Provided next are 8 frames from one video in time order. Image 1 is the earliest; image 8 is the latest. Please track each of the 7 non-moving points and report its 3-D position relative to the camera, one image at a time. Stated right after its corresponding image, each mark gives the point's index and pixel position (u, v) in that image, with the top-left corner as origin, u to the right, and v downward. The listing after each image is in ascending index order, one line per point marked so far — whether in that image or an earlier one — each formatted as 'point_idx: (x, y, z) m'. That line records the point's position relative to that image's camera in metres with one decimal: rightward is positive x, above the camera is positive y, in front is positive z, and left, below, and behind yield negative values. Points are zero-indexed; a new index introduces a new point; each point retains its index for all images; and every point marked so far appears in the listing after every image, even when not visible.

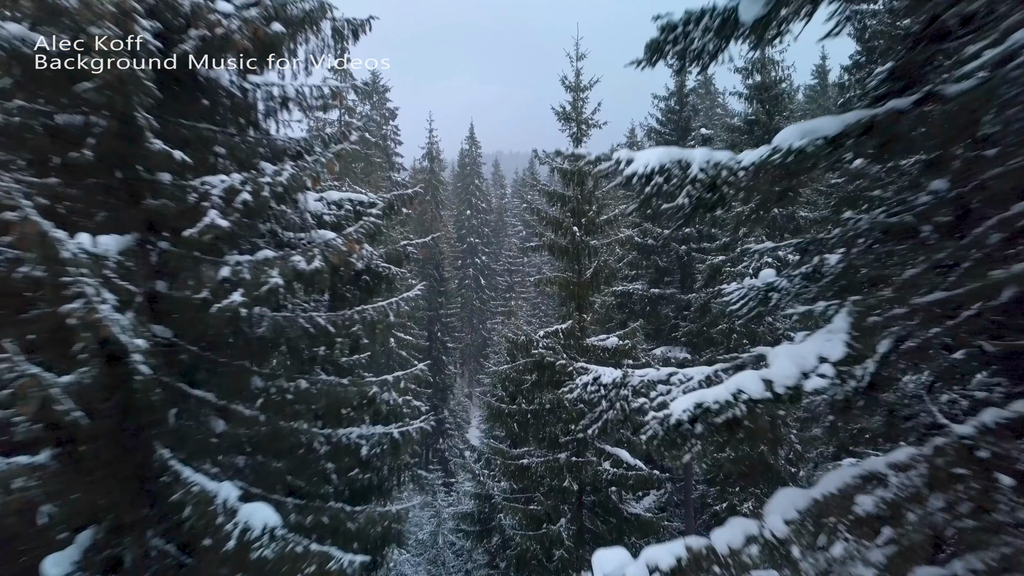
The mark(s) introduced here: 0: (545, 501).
0: (+0.7, -4.8, +11.1) m
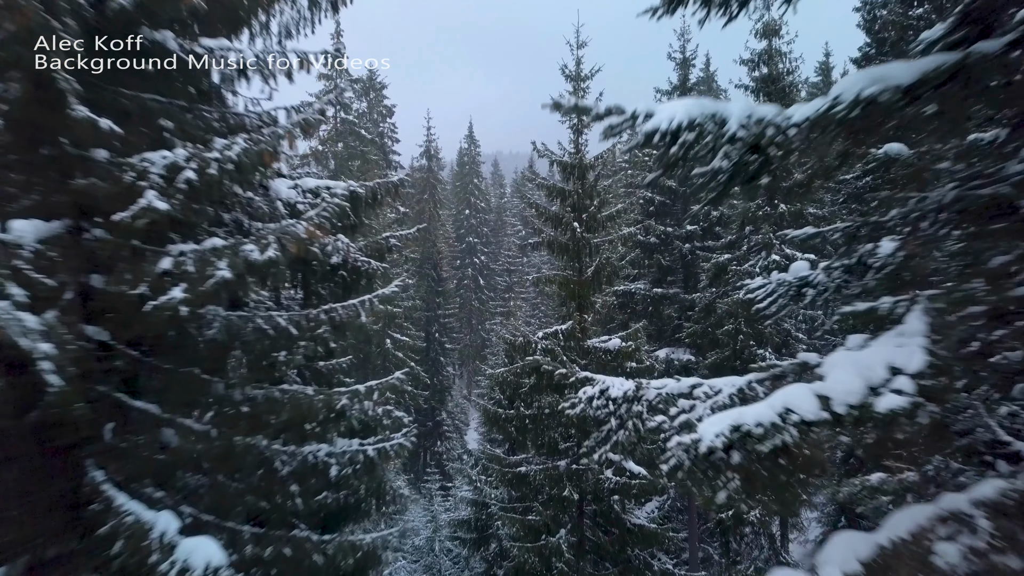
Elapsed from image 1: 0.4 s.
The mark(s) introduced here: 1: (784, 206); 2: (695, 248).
0: (+0.6, -4.8, +10.6) m
1: (+7.6, +2.3, +13.9) m
2: (+6.0, +1.4, +16.3) m
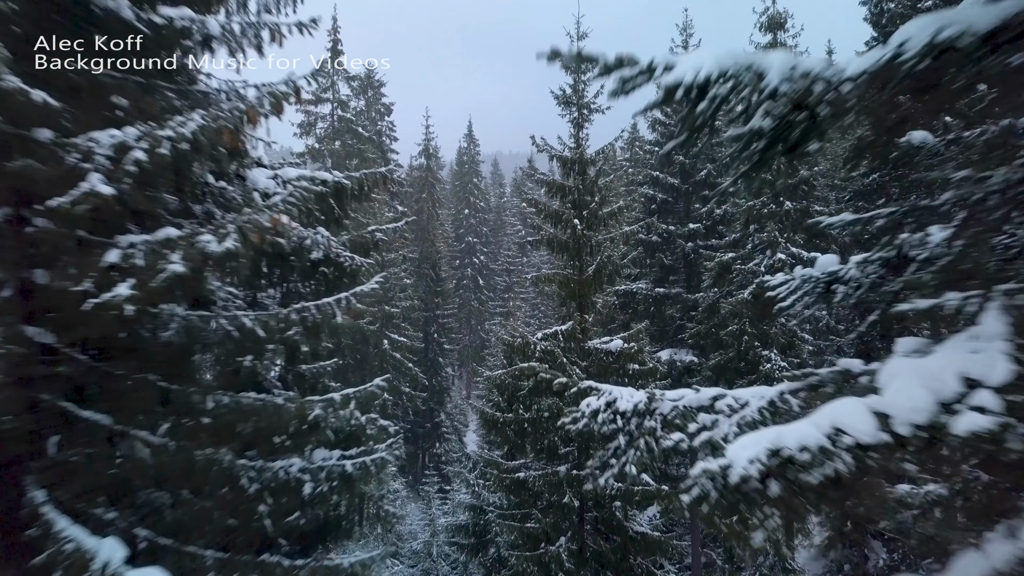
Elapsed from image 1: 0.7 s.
0: (+0.6, -4.7, +10.2) m
1: (+7.6, +2.3, +13.6) m
2: (+6.0, +1.4, +16.0) m
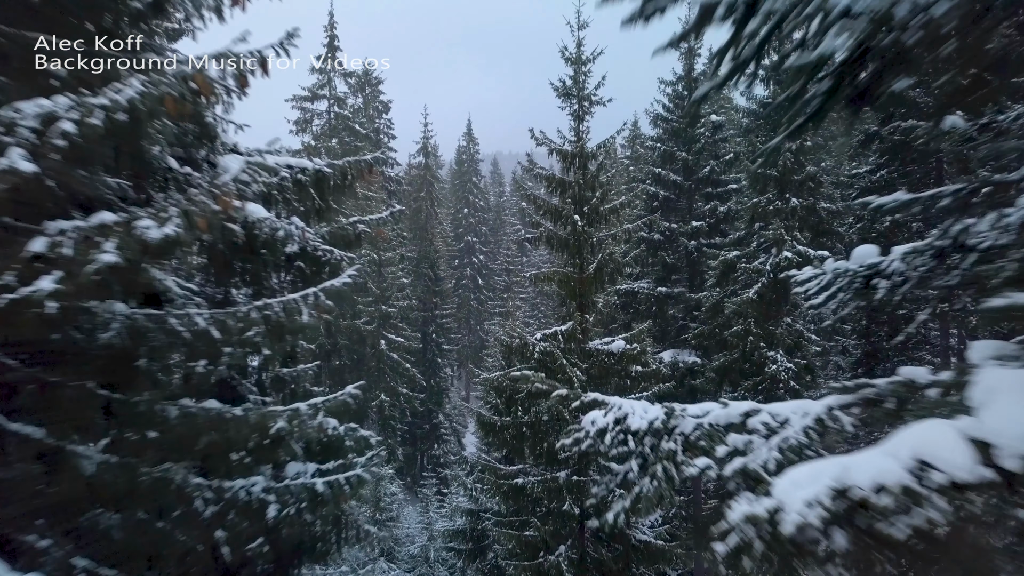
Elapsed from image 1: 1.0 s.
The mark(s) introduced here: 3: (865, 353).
0: (+0.6, -4.7, +9.9) m
1: (+7.6, +2.3, +13.2) m
2: (+6.0, +1.4, +15.6) m
3: (+11.1, -2.1, +15.6) m
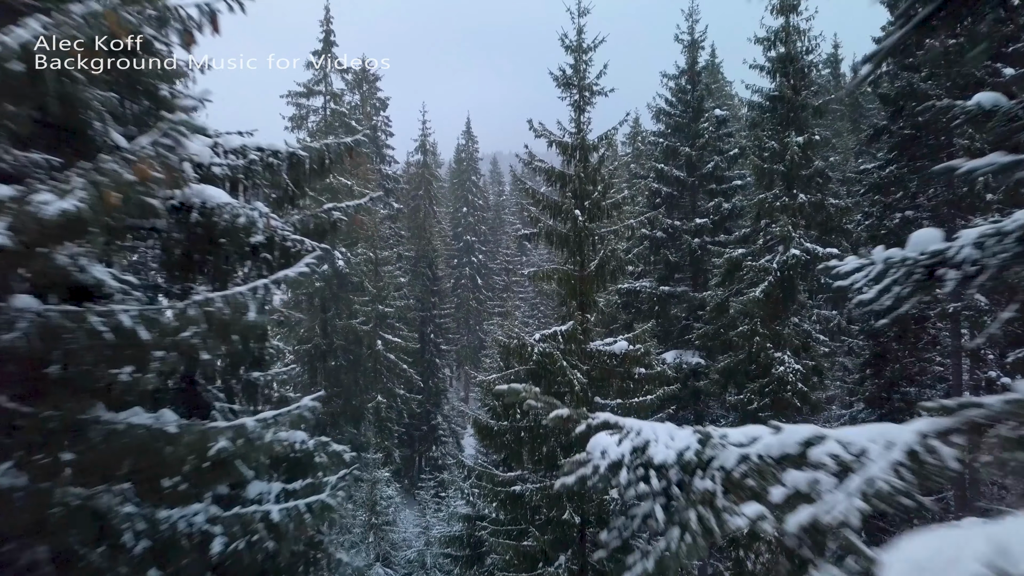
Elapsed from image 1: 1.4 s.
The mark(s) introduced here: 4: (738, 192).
0: (+0.5, -4.7, +9.4) m
1: (+7.5, +2.4, +12.8) m
2: (+5.9, +1.4, +15.2) m
3: (+11.1, -2.0, +15.2) m
4: (+7.1, +3.0, +15.5) m
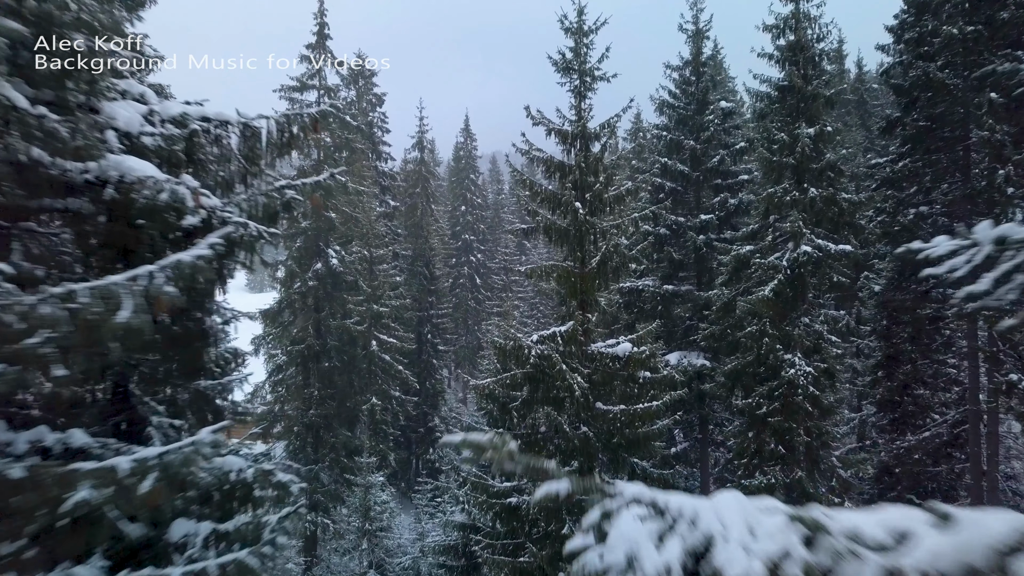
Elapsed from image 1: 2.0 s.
0: (+0.4, -4.7, +8.8) m
1: (+7.4, +2.4, +12.2) m
2: (+5.8, +1.5, +14.6) m
3: (+11.0, -2.0, +14.6) m
4: (+7.0, +3.1, +14.9) m
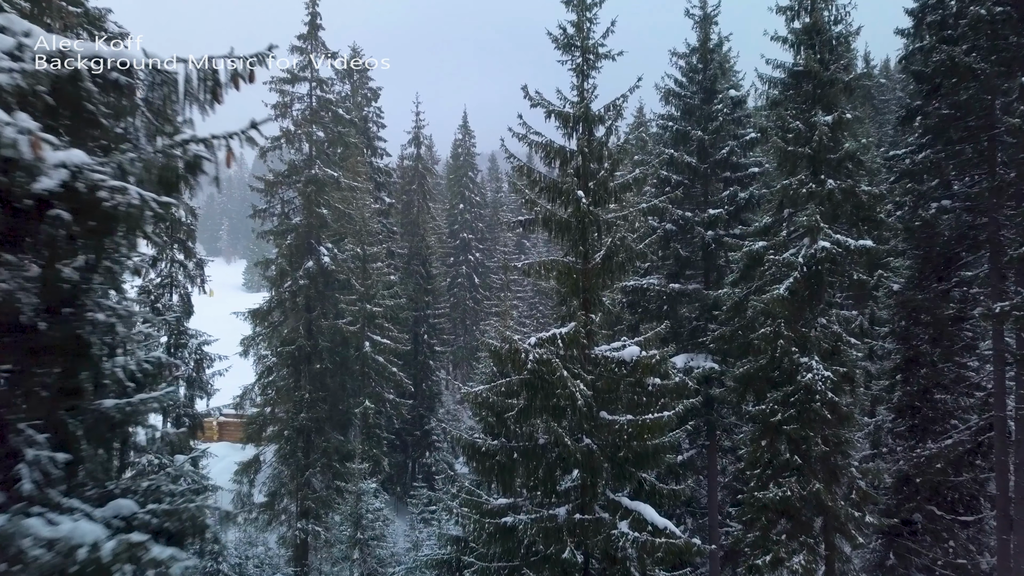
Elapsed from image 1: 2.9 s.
0: (+0.4, -4.6, +8.1) m
1: (+7.4, +2.4, +11.4) m
2: (+5.8, +1.5, +13.8) m
3: (+10.9, -2.0, +13.9) m
4: (+6.9, +3.1, +14.2) m
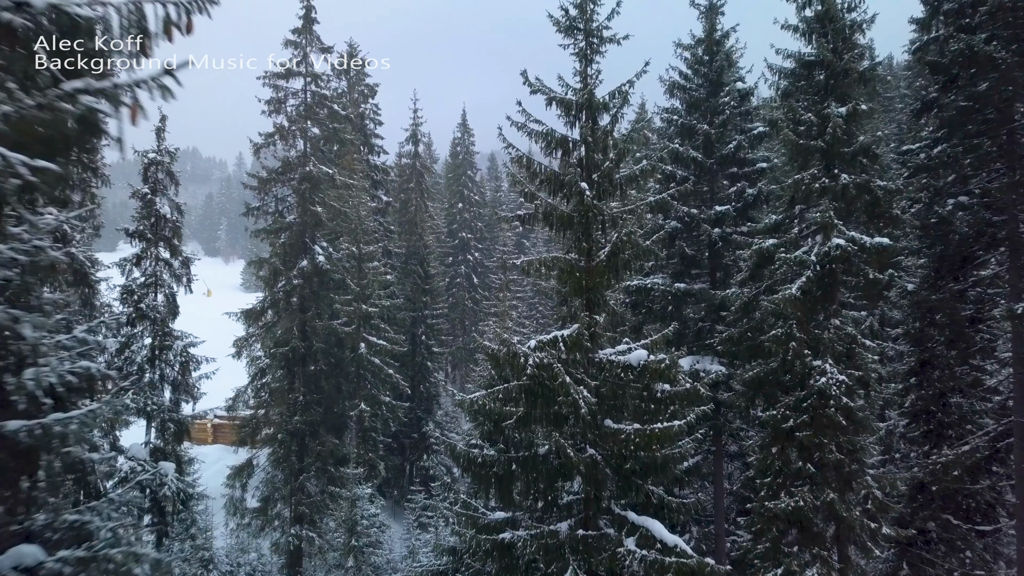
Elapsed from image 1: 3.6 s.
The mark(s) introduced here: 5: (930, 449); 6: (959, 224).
0: (+0.3, -4.6, +7.5) m
1: (+7.3, +2.5, +10.9) m
2: (+5.7, +1.5, +13.3) m
3: (+10.9, -2.0, +13.3) m
4: (+6.9, +3.1, +13.6) m
5: (+11.2, -4.3, +13.3) m
6: (+11.4, +1.6, +12.6) m
